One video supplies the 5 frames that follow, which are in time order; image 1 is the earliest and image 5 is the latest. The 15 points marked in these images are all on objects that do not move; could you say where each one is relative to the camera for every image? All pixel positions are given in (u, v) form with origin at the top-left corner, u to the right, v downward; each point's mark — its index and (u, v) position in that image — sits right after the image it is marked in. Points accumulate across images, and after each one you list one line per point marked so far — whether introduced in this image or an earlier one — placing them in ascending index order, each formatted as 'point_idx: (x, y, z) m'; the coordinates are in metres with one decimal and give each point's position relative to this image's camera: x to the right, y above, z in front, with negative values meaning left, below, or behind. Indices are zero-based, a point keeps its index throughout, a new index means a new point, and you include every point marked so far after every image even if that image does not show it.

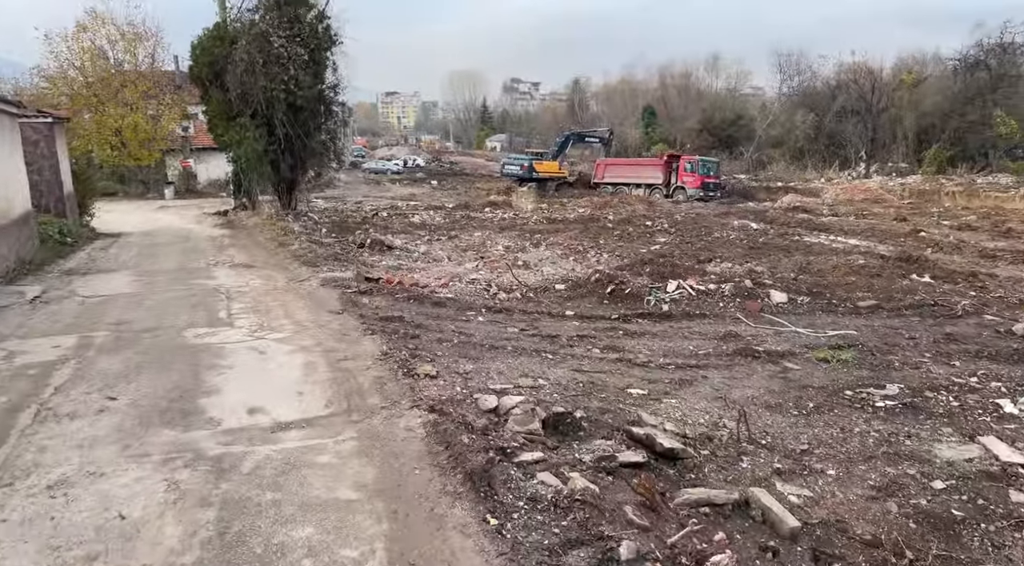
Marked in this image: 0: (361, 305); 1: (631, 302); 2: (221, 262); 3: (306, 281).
0: (-1.5, -0.2, +7.7) m
1: (+1.3, -0.2, +8.2) m
2: (-4.8, +0.3, +12.3) m
3: (-2.6, 0.0, +9.6) m
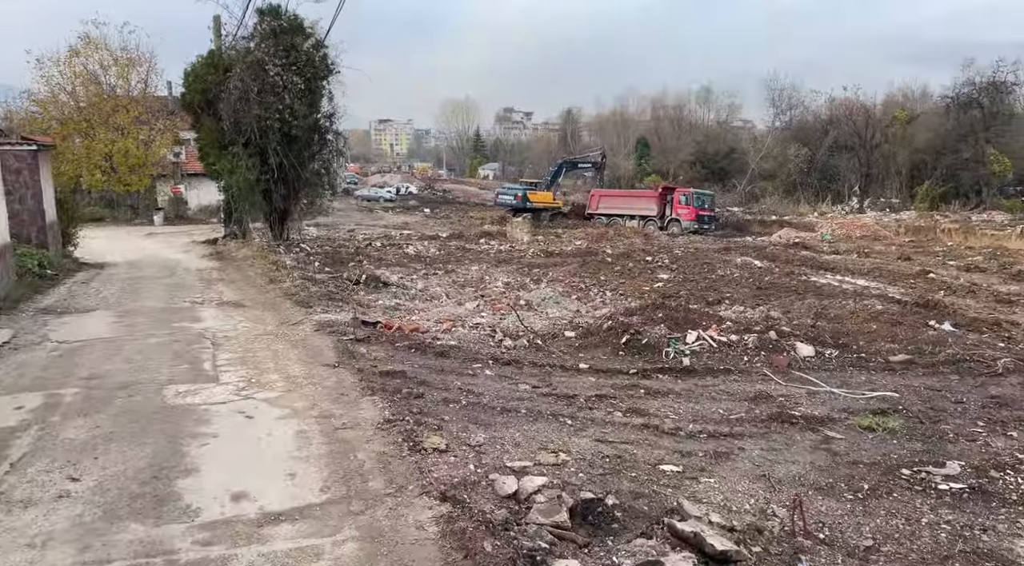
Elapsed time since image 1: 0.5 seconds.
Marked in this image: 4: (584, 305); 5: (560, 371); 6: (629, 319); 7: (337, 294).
0: (-1.4, -0.7, +7.1) m
1: (+1.4, -0.7, +7.6) m
2: (-4.7, -0.3, +11.7) m
3: (-2.6, -0.5, +9.0) m
4: (+1.2, -0.4, +12.4) m
5: (+0.5, -0.8, +7.1) m
6: (+1.4, -0.4, +9.0) m
7: (-2.7, -0.2, +11.7) m
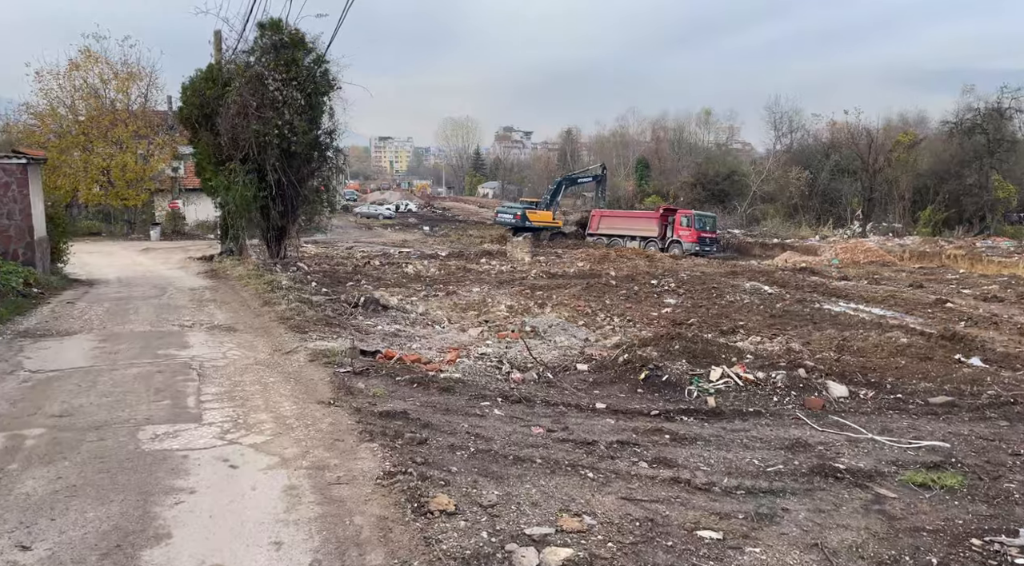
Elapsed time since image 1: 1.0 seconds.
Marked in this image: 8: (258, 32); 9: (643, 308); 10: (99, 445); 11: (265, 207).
0: (-1.4, -1.0, +6.5) m
1: (+1.5, -1.0, +7.0) m
2: (-4.6, -0.6, +11.1) m
3: (-2.5, -0.8, +8.4) m
4: (+1.3, -0.8, +11.8) m
5: (+0.5, -1.1, +6.5) m
6: (+1.5, -0.8, +8.4) m
7: (-2.6, -0.5, +11.1) m
8: (-6.1, +6.0, +18.1) m
9: (+3.0, -0.6, +17.0) m
10: (-2.8, -1.1, +5.0) m
11: (-6.2, +1.9, +19.0) m
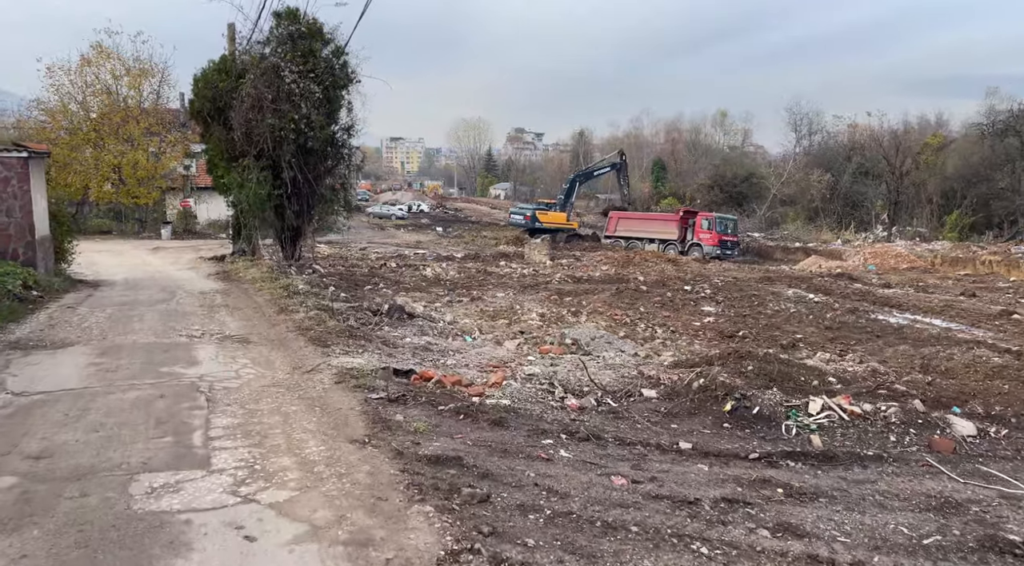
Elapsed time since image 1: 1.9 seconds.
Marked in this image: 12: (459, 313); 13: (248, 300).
0: (-0.9, -1.1, +5.5) m
1: (+2.0, -1.2, +5.9) m
2: (-4.1, -0.7, +10.1) m
3: (-1.9, -0.9, +7.3) m
4: (+1.8, -0.9, +10.7) m
5: (+1.0, -1.2, +5.4) m
6: (+2.0, -0.9, +7.3) m
7: (-2.1, -0.6, +10.0) m
8: (-5.4, +5.9, +17.1) m
9: (+3.6, -0.7, +15.9) m
10: (-2.3, -1.2, +4.0) m
11: (-5.6, +1.9, +18.0) m
12: (-1.0, -0.6, +14.6) m
13: (-4.7, -0.3, +13.5) m
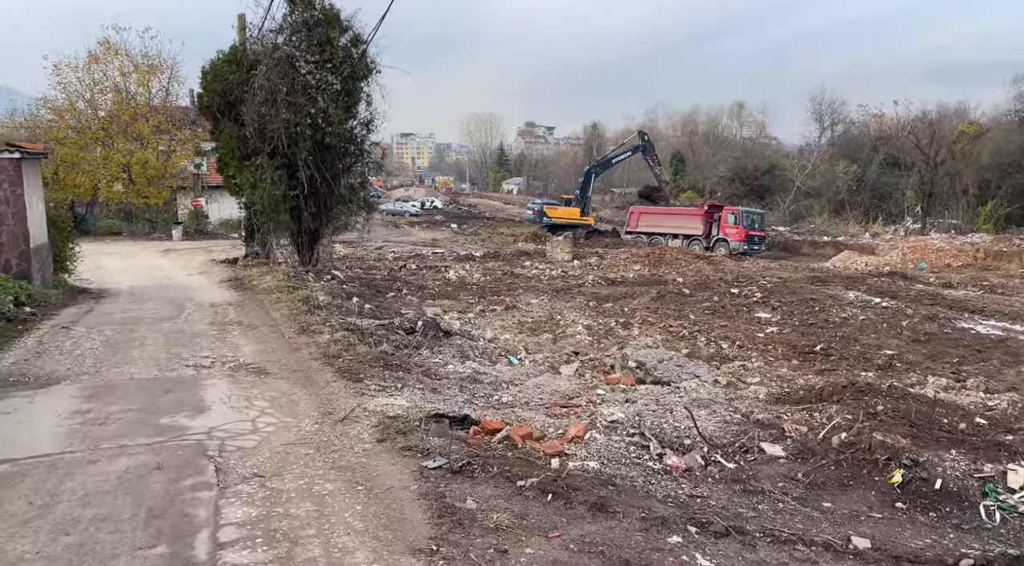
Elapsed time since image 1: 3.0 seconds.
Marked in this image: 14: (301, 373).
0: (-0.2, -1.3, +4.0) m
1: (+2.6, -1.4, +4.5) m
2: (-3.4, -0.9, +8.7) m
3: (-1.3, -1.1, +5.9) m
4: (+2.5, -1.1, +9.2) m
5: (+1.7, -1.4, +4.0) m
6: (+2.7, -1.1, +5.8) m
7: (-1.4, -0.8, +8.6) m
8: (-4.7, +5.7, +15.6) m
9: (+4.4, -0.8, +14.3) m
10: (-1.7, -1.4, +2.5) m
11: (-4.8, +1.7, +16.6) m
12: (-0.3, -0.8, +13.1) m
13: (-4.0, -0.5, +12.1) m
14: (-2.2, -0.9, +8.0) m
